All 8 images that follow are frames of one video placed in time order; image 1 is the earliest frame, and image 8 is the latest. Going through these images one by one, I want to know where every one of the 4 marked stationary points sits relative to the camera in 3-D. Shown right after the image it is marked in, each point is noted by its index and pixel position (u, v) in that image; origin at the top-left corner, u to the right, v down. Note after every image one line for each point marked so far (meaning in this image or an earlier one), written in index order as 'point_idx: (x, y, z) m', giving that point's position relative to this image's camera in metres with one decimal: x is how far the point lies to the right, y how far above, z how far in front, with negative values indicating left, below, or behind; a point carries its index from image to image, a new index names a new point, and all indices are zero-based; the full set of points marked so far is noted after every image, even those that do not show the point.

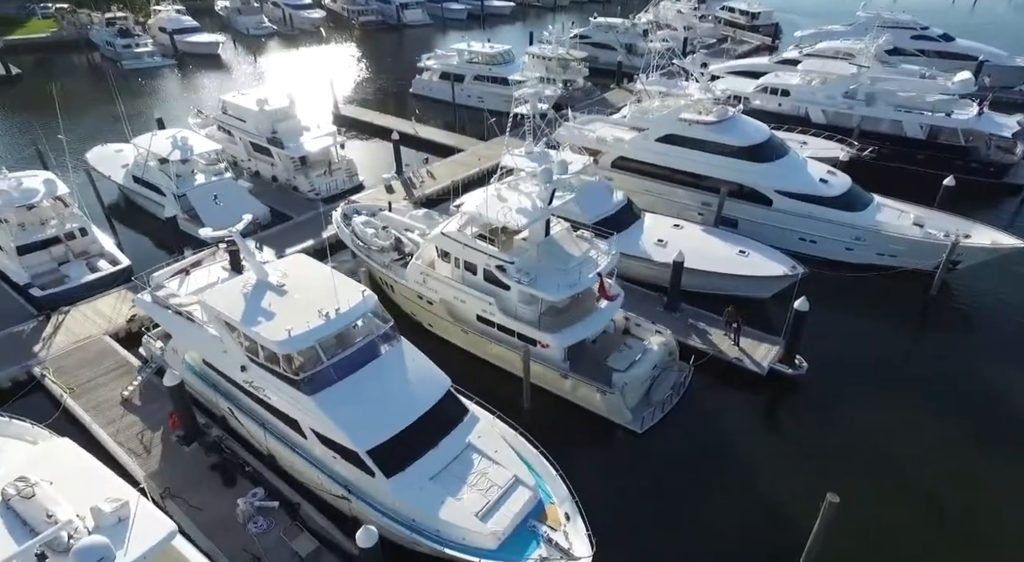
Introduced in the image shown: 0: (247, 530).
0: (-4.2, -4.0, +9.6) m
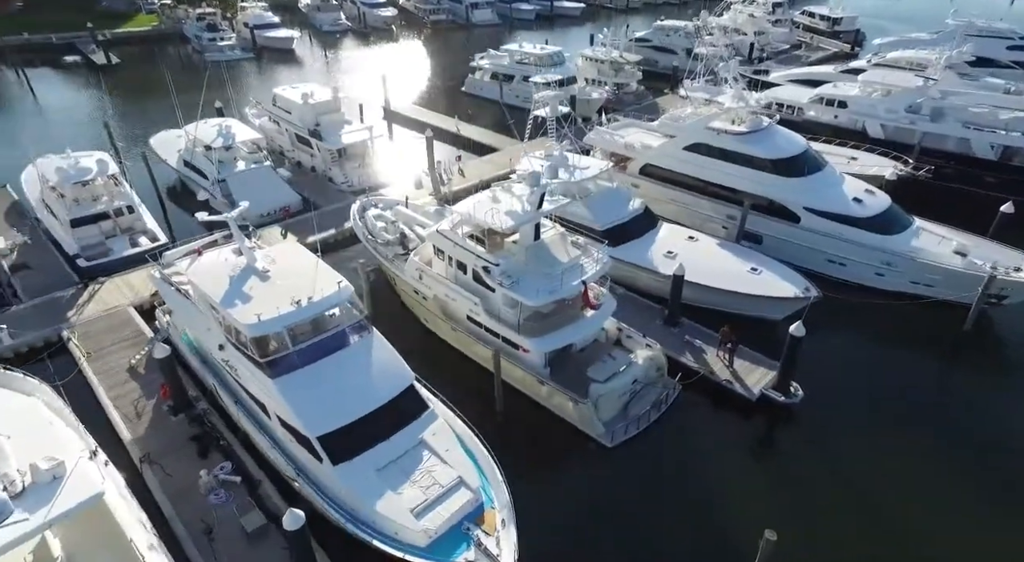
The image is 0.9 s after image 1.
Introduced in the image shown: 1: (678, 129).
0: (-5.1, -3.7, +10.2) m
1: (+5.2, +4.7, +18.9) m
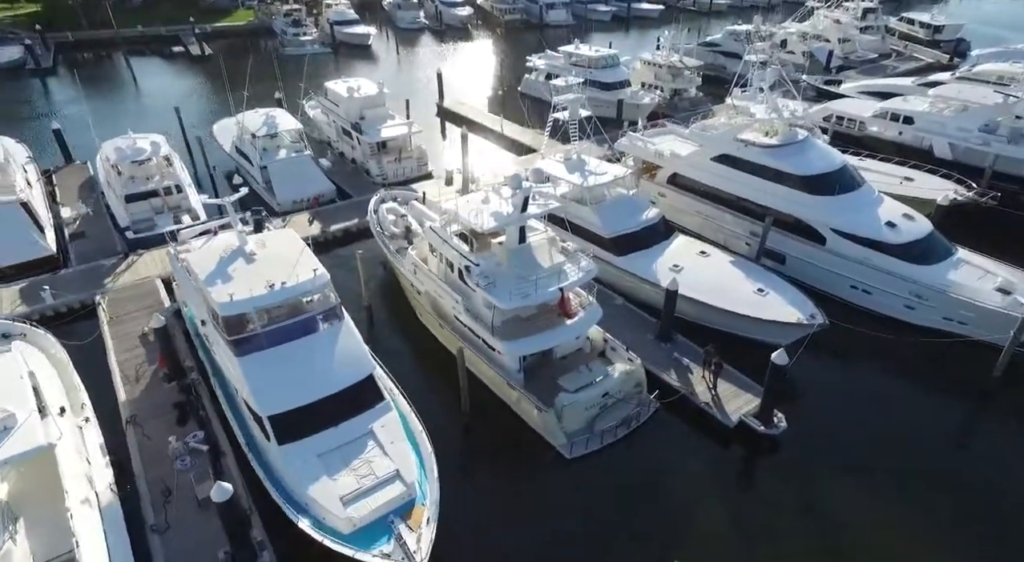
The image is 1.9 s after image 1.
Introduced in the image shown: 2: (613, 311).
0: (-6.1, -3.3, +10.9) m
1: (+5.9, +4.3, +18.1) m
2: (+2.5, -0.8, +15.1) m
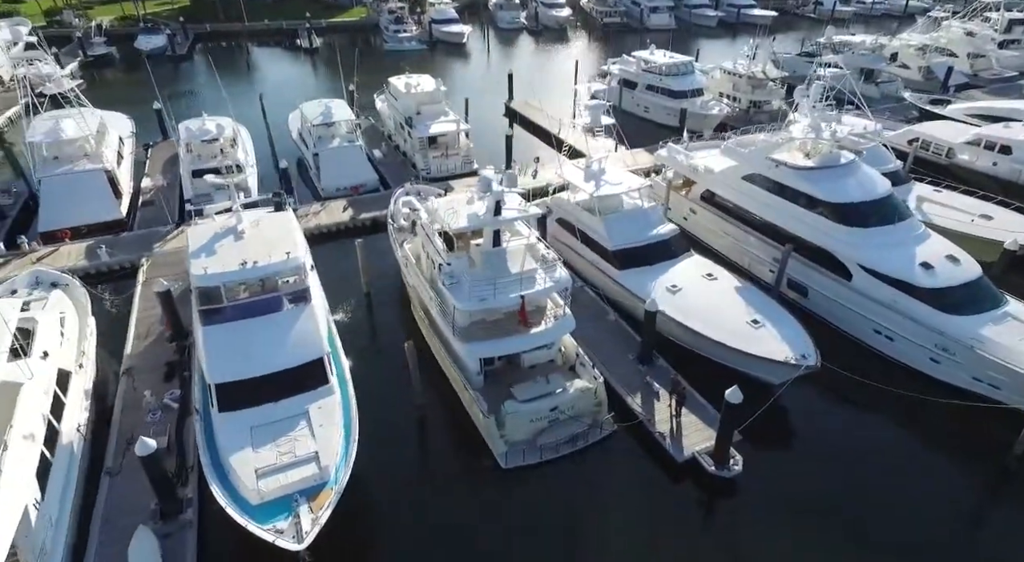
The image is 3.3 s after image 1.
0: (-7.3, -2.7, +12.0) m
1: (+6.4, +3.5, +16.9) m
2: (+2.1, -1.1, +14.6) m
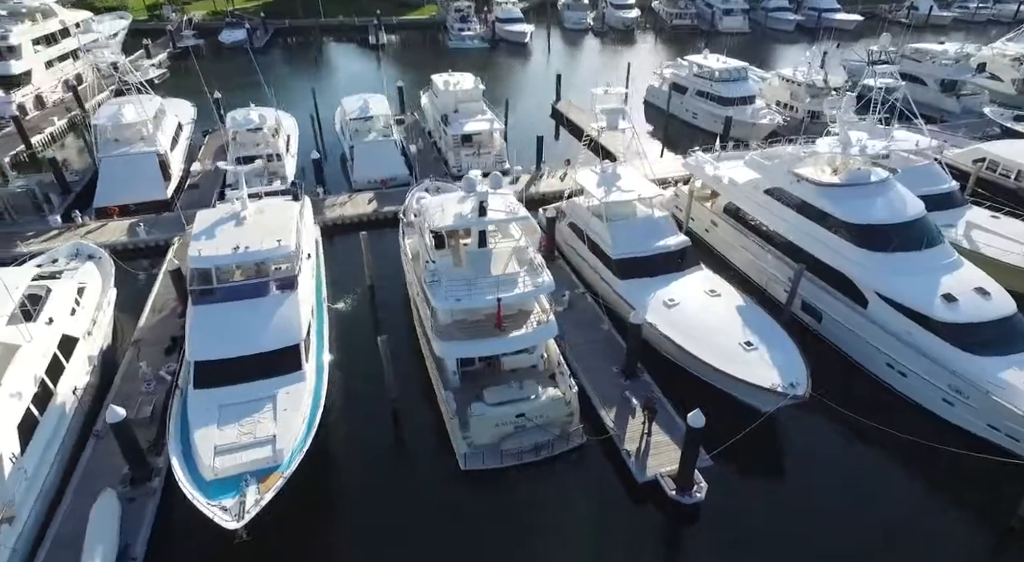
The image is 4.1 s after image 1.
0: (-7.9, -2.2, +12.7) m
1: (+6.7, +3.0, +16.0) m
2: (+1.9, -1.3, +14.2) m
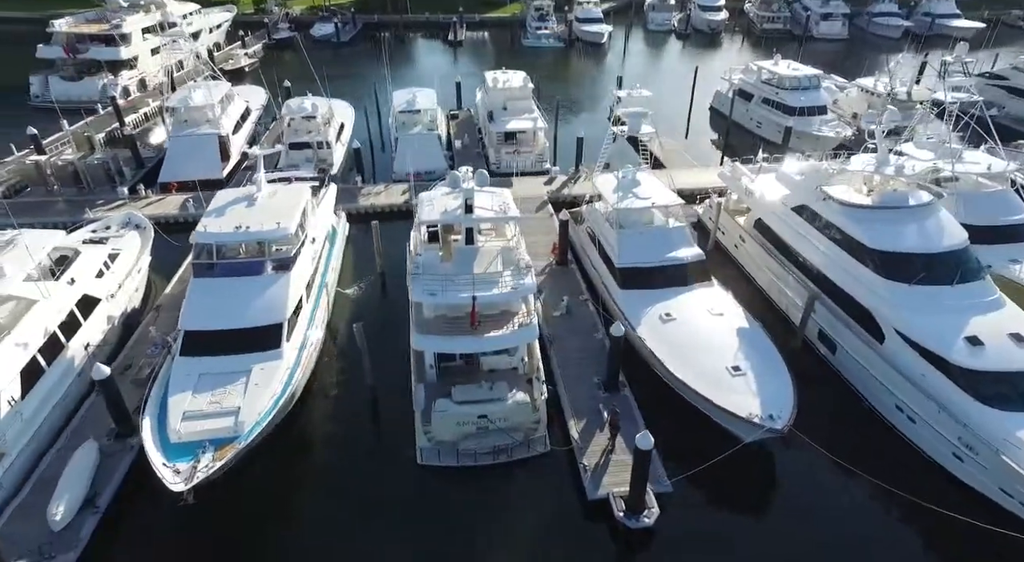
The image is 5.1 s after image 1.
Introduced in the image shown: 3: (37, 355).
0: (-8.3, -1.5, +13.7) m
1: (+7.0, +2.4, +14.8) m
2: (+1.6, -1.5, +13.8) m
3: (-9.1, -1.4, +11.5) m
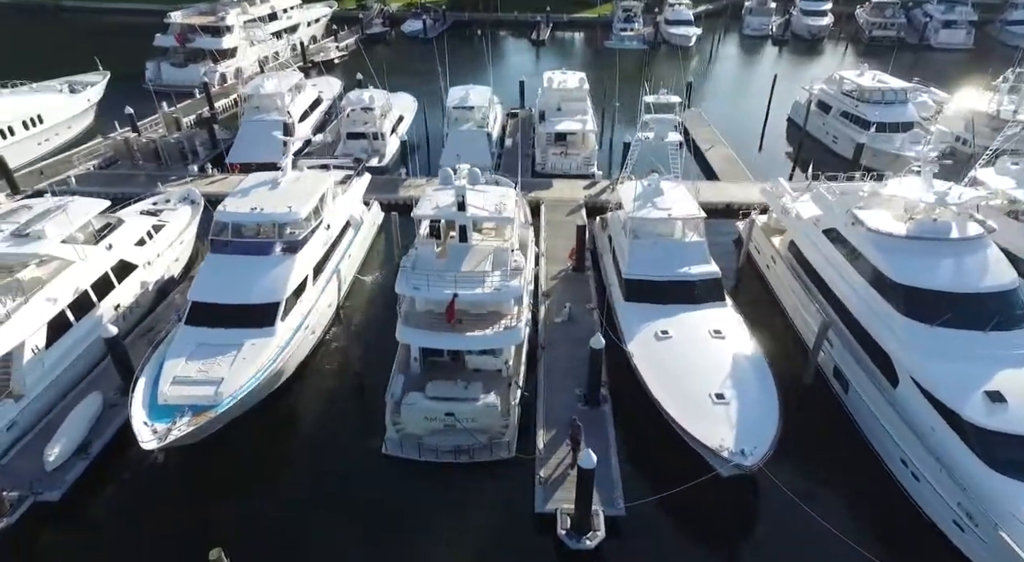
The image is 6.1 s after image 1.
0: (-8.4, -0.8, +14.8) m
1: (+7.2, +1.8, +13.6) m
2: (+1.4, -1.6, +13.4) m
3: (-9.5, -0.6, +12.8) m
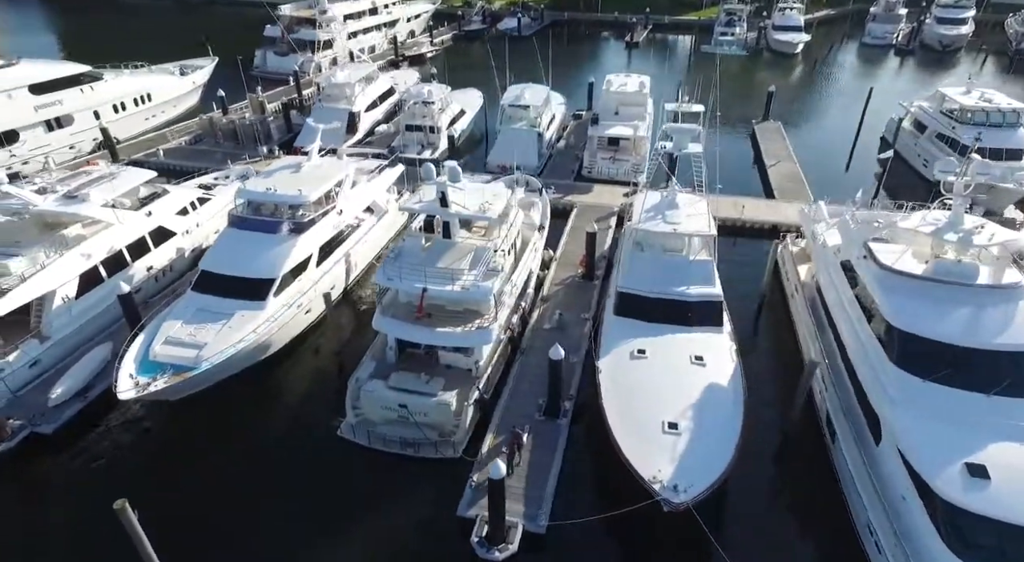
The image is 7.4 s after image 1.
0: (-8.4, 0.0, +16.0) m
1: (+7.0, +1.0, +12.2) m
2: (+0.9, -1.8, +13.0) m
3: (-9.8, +0.3, +14.2) m
